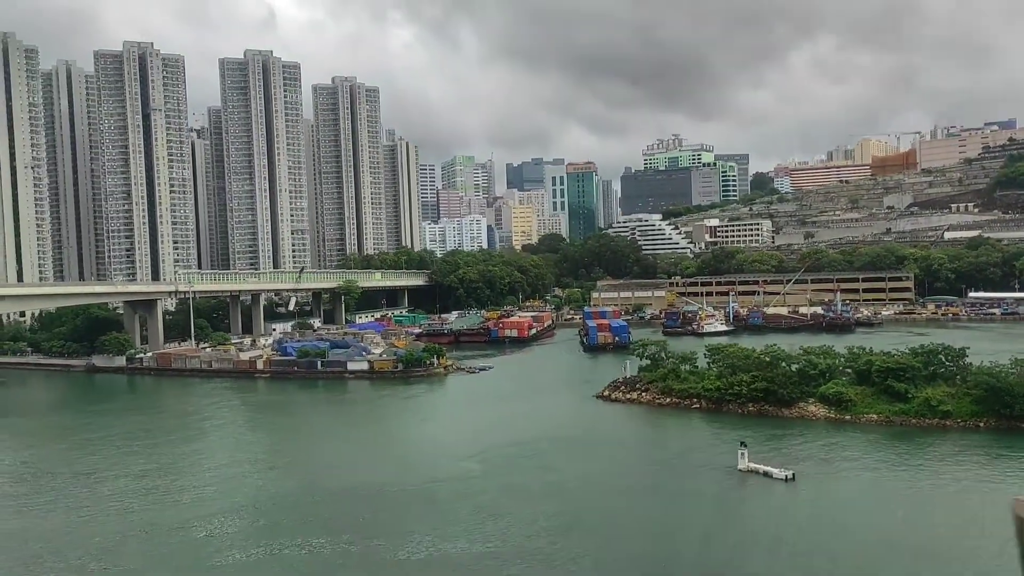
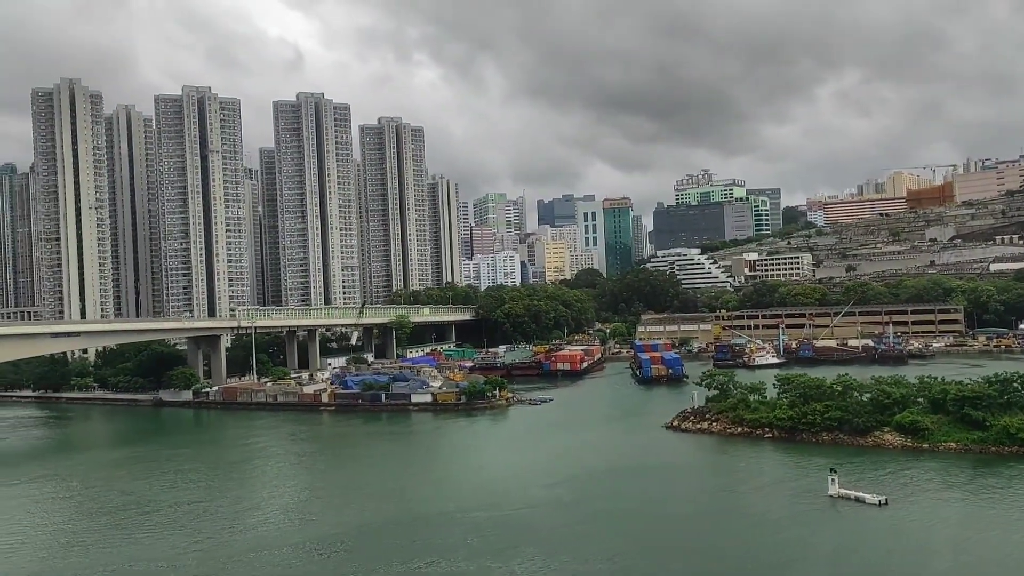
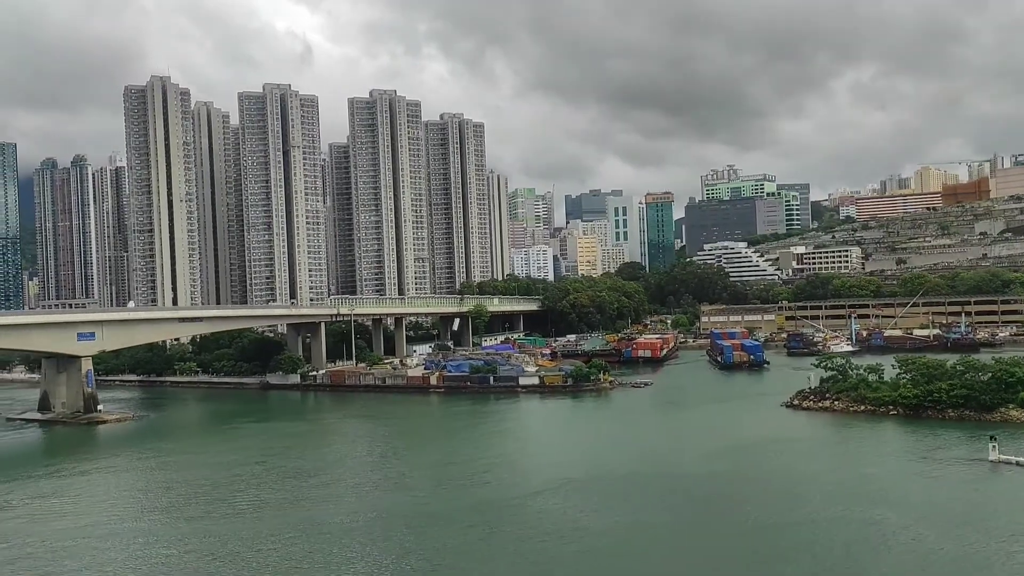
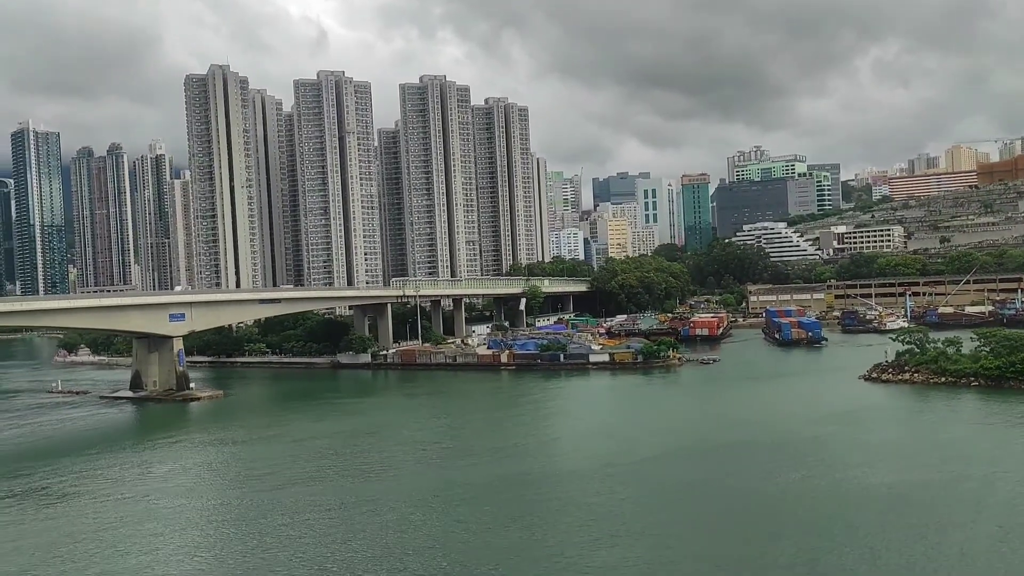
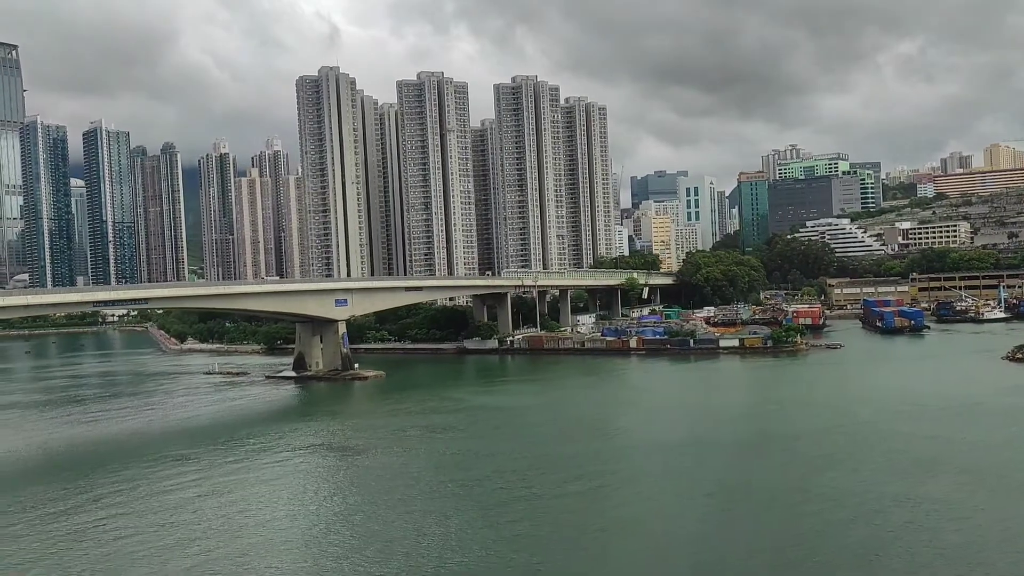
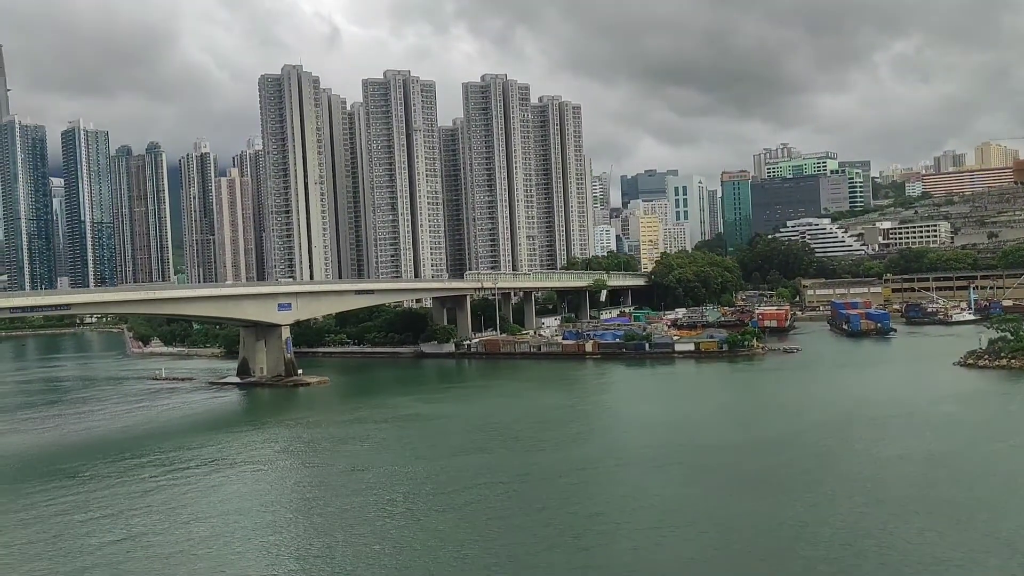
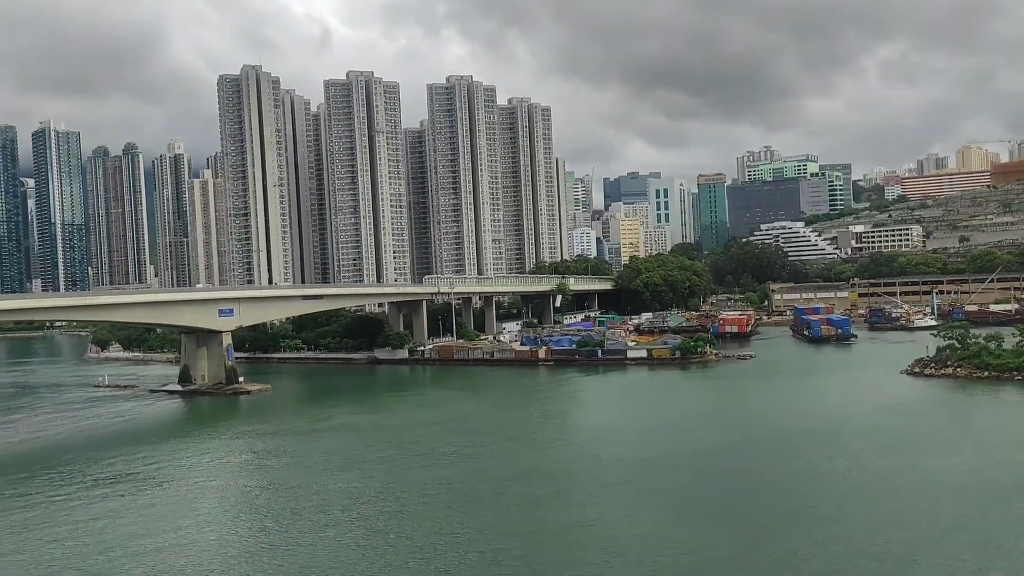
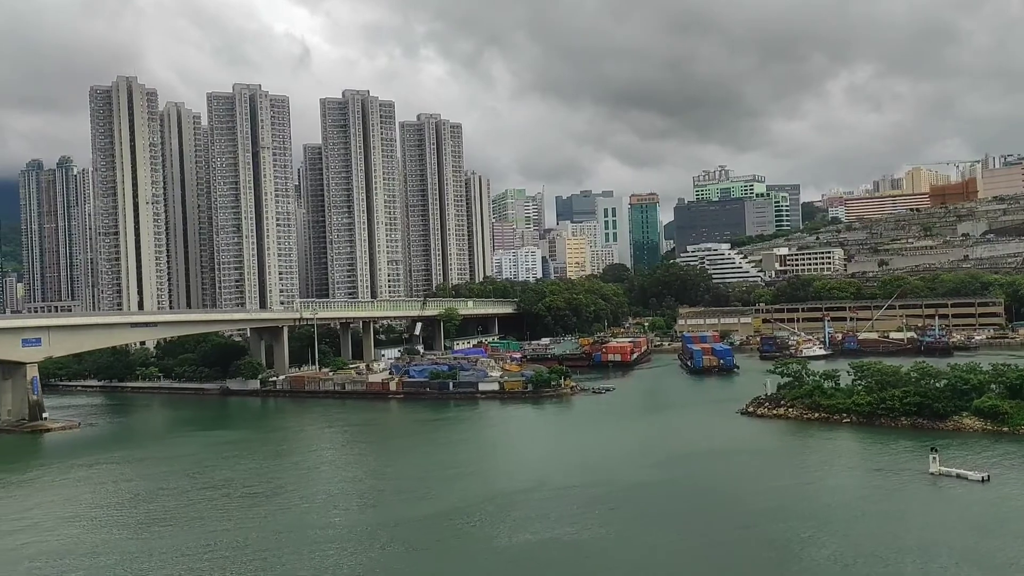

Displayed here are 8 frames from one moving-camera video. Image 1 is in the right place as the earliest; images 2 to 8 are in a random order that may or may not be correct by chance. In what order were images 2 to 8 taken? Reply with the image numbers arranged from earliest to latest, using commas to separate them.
2, 8, 3, 4, 7, 6, 5
